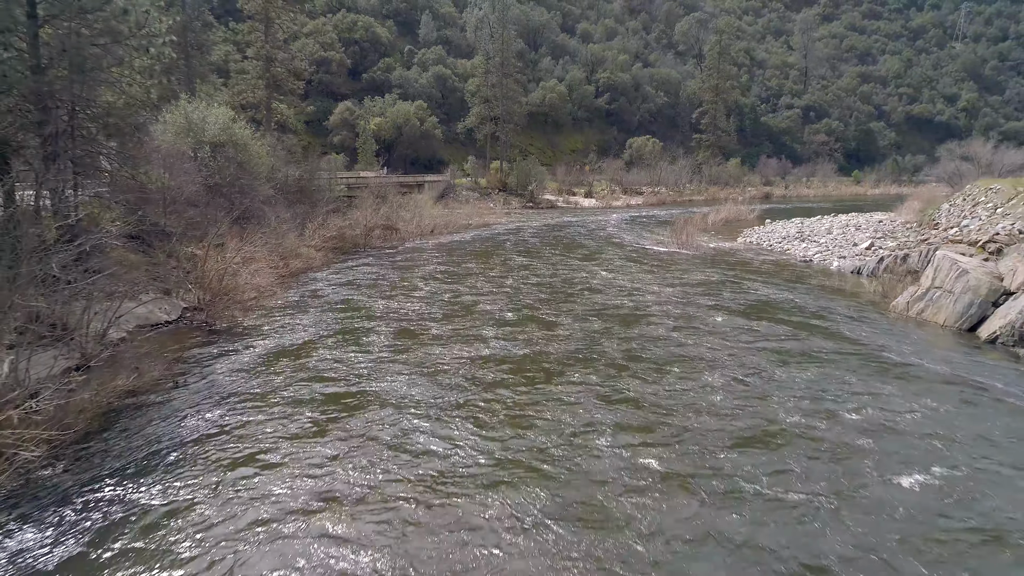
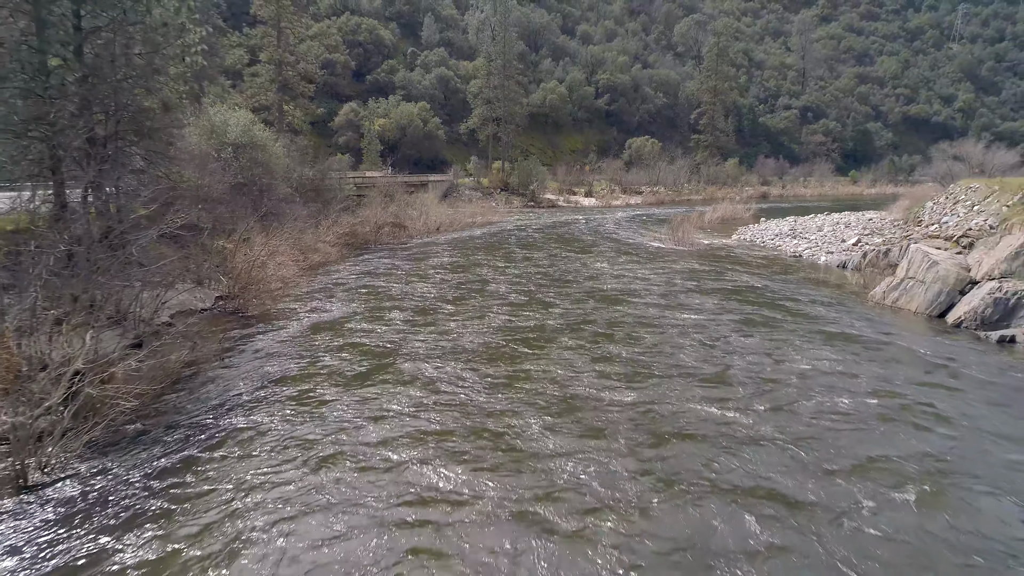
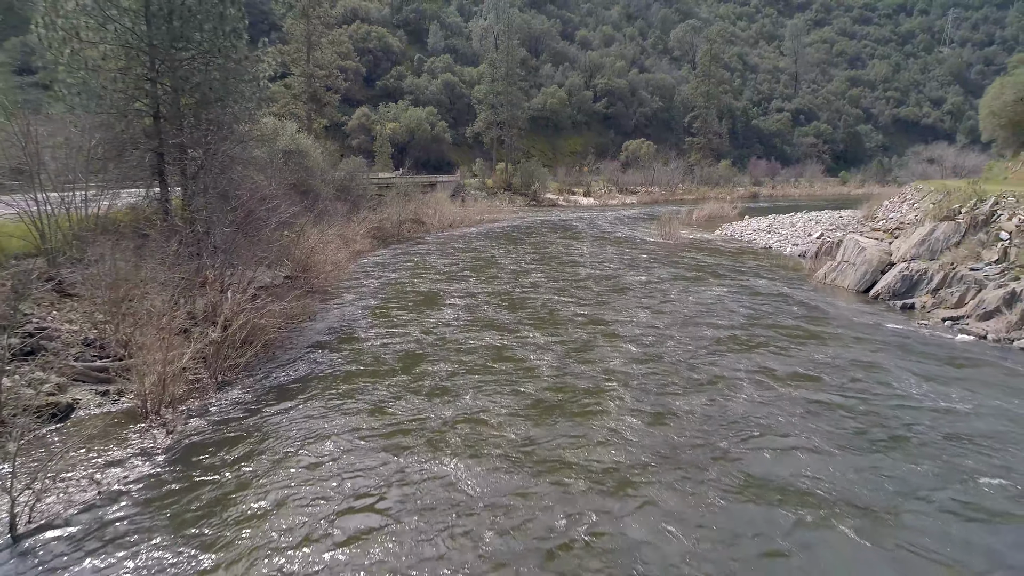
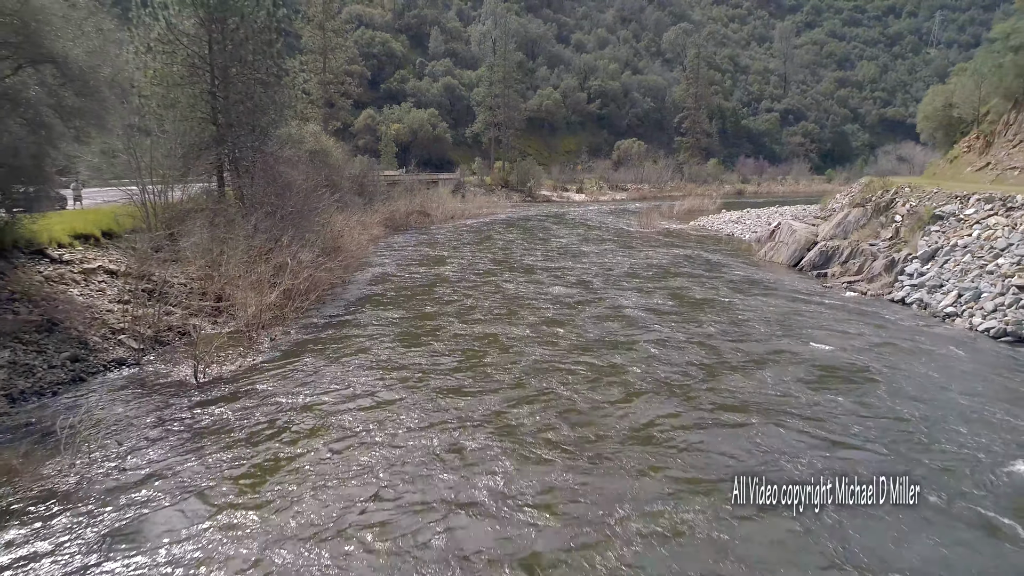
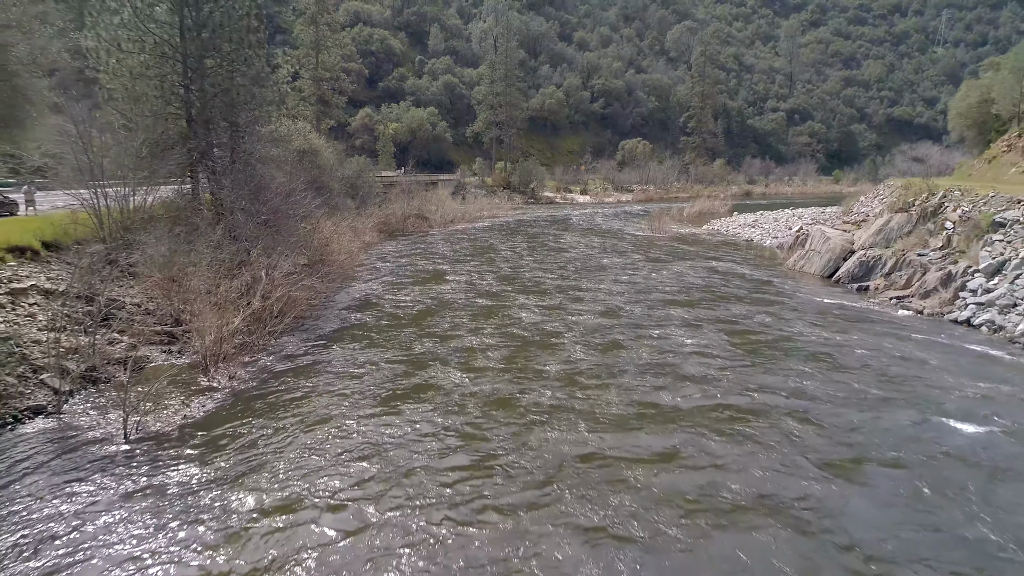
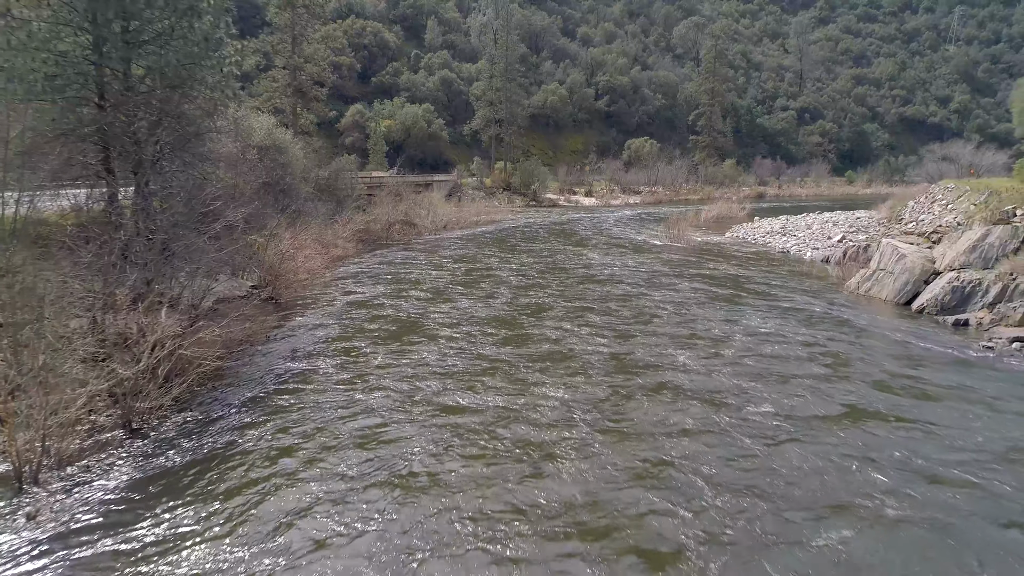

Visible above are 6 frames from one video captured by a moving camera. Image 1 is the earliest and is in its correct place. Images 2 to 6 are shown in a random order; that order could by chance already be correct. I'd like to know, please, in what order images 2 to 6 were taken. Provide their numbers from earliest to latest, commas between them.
2, 6, 3, 5, 4
